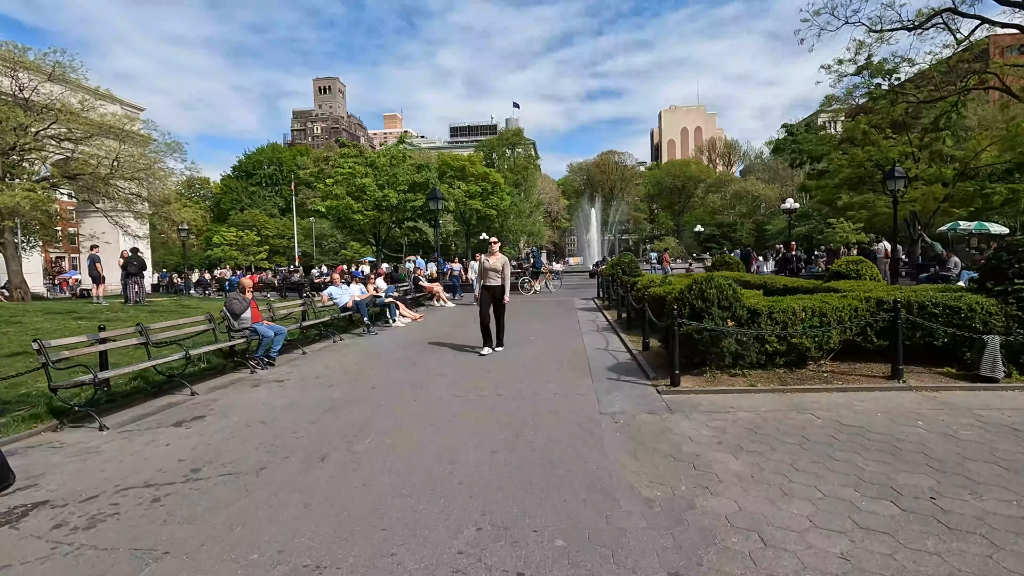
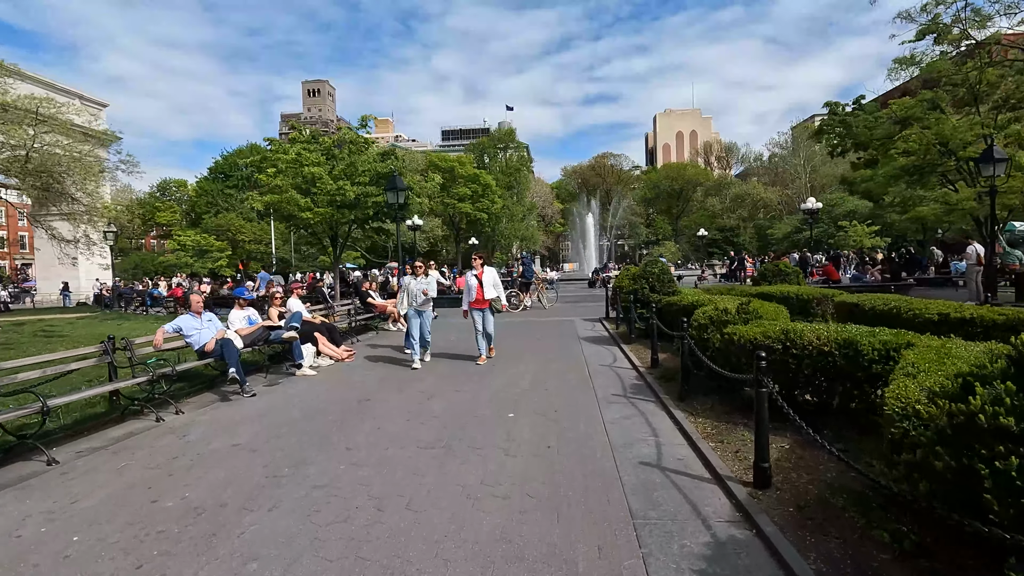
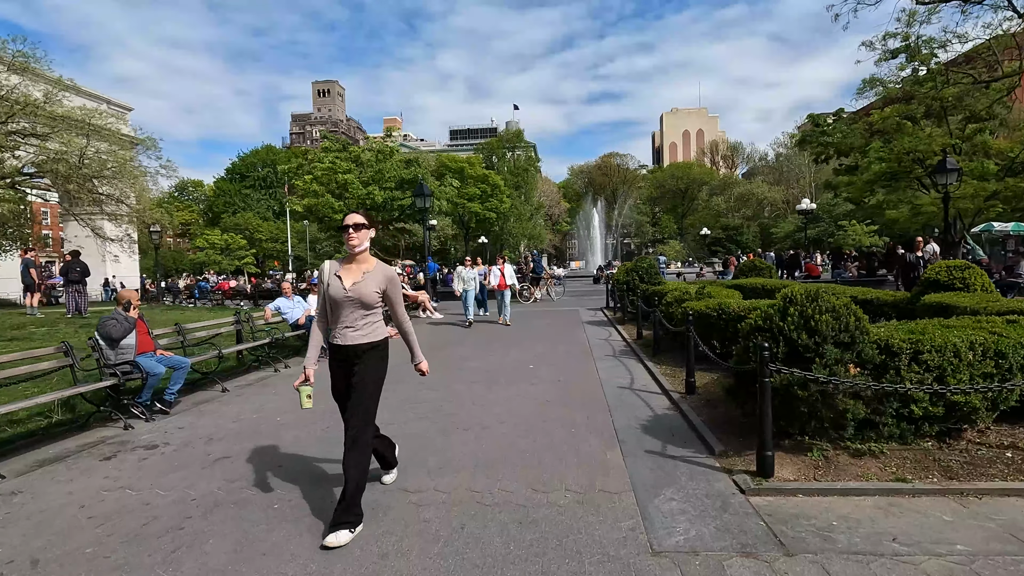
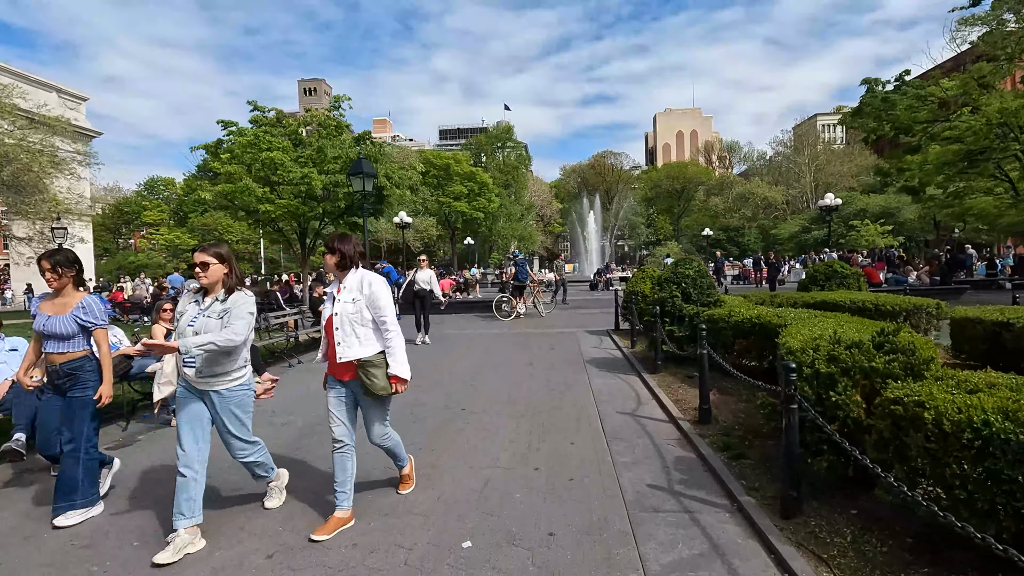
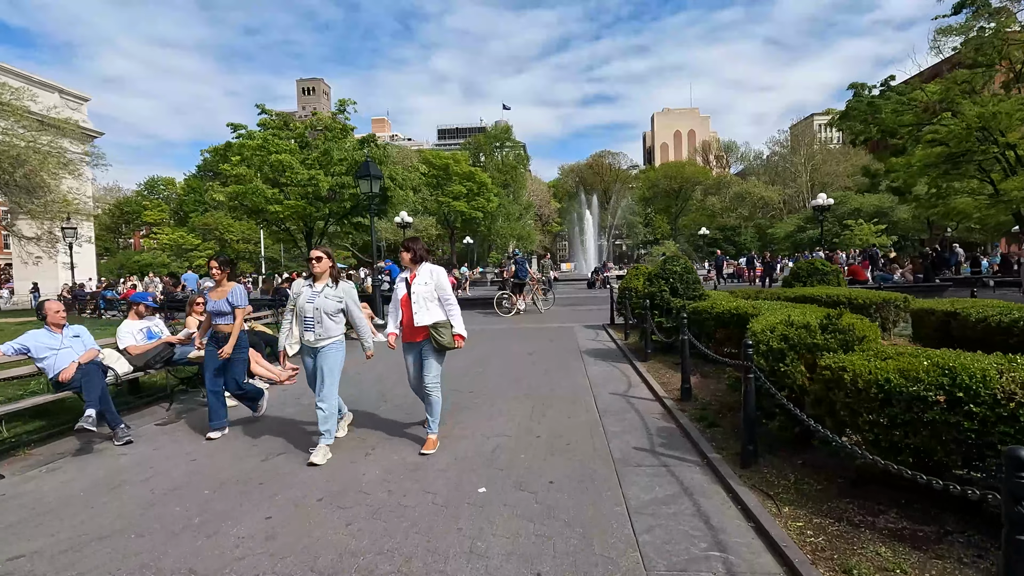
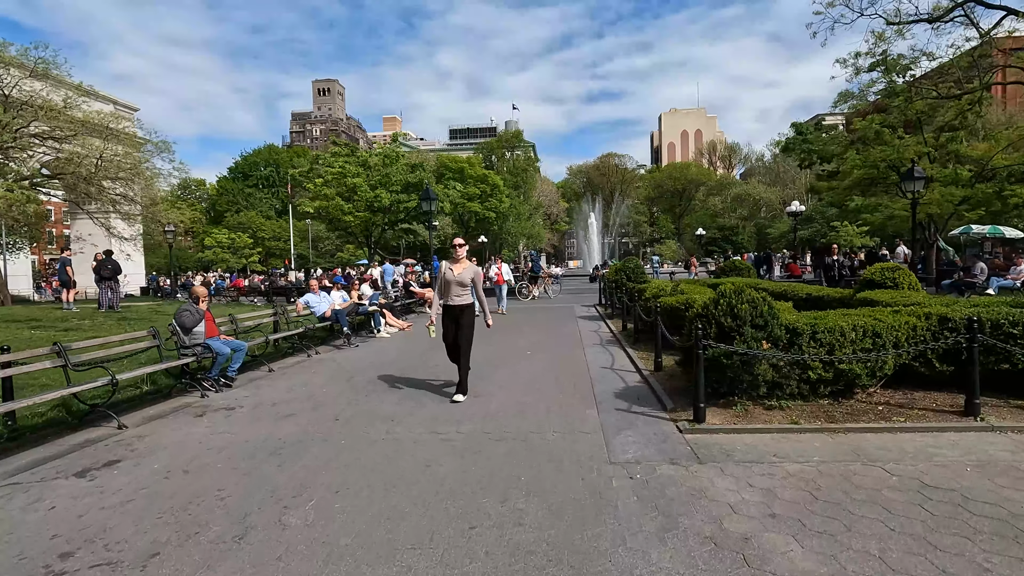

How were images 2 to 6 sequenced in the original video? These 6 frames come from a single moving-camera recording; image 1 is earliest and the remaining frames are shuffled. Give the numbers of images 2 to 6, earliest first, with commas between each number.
6, 3, 2, 5, 4
